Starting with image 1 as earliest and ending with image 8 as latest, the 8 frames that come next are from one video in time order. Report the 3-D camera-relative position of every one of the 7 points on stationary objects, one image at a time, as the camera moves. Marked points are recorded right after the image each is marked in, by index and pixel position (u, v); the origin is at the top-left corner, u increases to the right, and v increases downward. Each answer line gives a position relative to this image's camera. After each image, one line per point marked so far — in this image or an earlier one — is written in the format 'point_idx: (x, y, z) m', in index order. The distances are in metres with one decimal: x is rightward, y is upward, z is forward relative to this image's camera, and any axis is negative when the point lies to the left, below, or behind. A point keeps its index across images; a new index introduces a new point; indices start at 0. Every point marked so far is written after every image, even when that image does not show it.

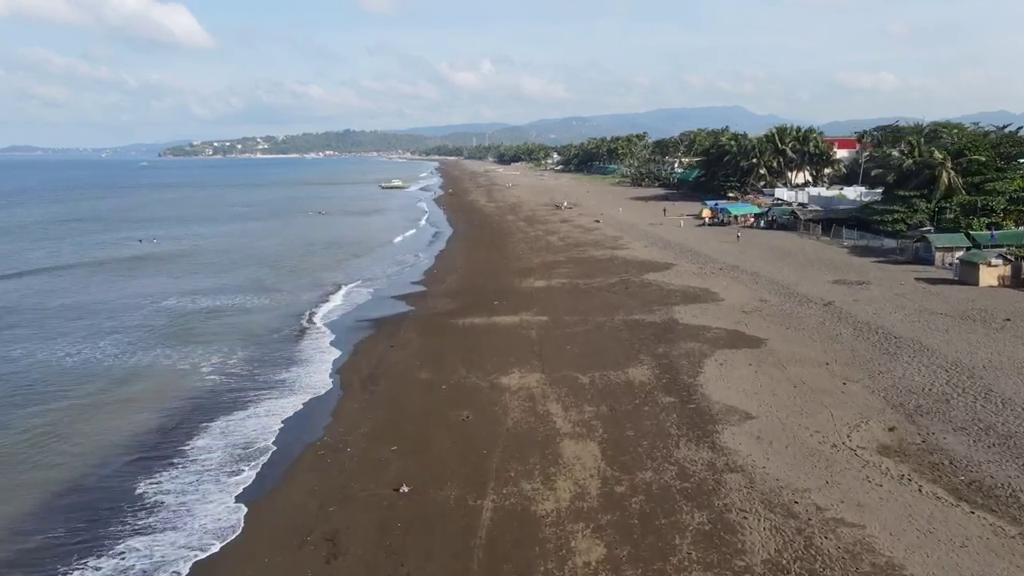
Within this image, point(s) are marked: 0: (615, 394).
0: (+2.6, -2.6, +16.6) m
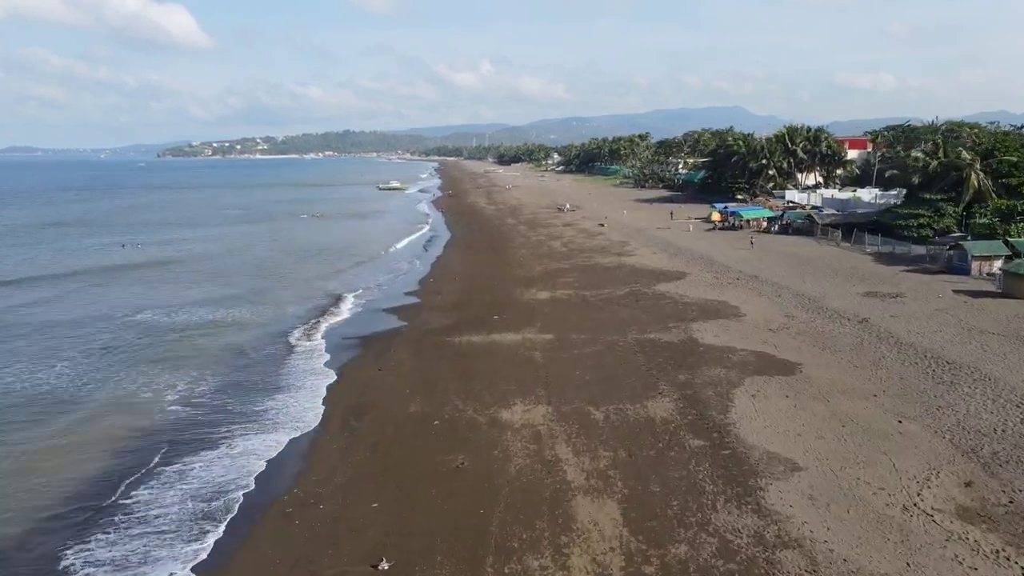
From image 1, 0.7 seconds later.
0: (+2.6, -3.1, +14.3) m
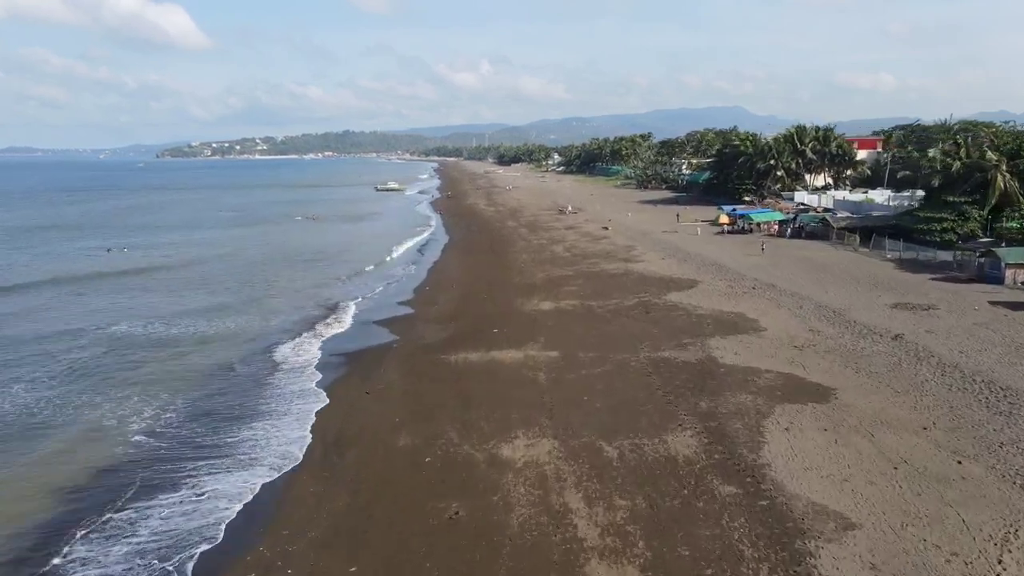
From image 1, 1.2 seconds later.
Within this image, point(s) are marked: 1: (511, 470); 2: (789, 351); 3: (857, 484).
0: (+2.7, -3.5, +12.5) m
1: (0.0, -3.6, +13.3) m
2: (+8.0, -1.8, +19.3) m
3: (+6.0, -3.4, +11.8) m
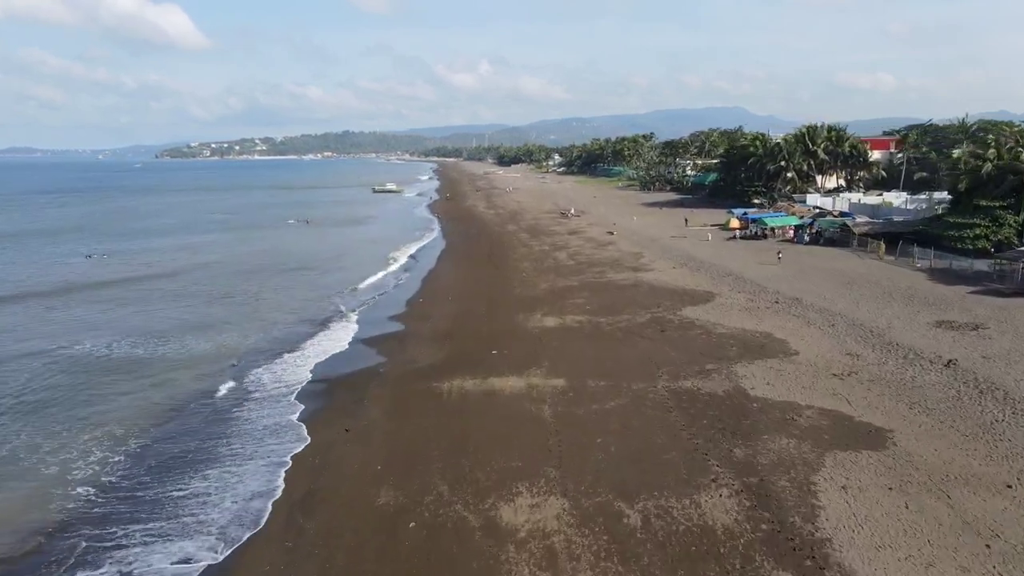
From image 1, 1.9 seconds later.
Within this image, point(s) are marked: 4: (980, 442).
0: (+2.7, -4.0, +10.1) m
1: (0.0, -4.1, +10.9) m
2: (+8.0, -2.4, +17.0) m
3: (+6.1, -4.0, +9.4) m
4: (+9.2, -3.1, +13.2) m
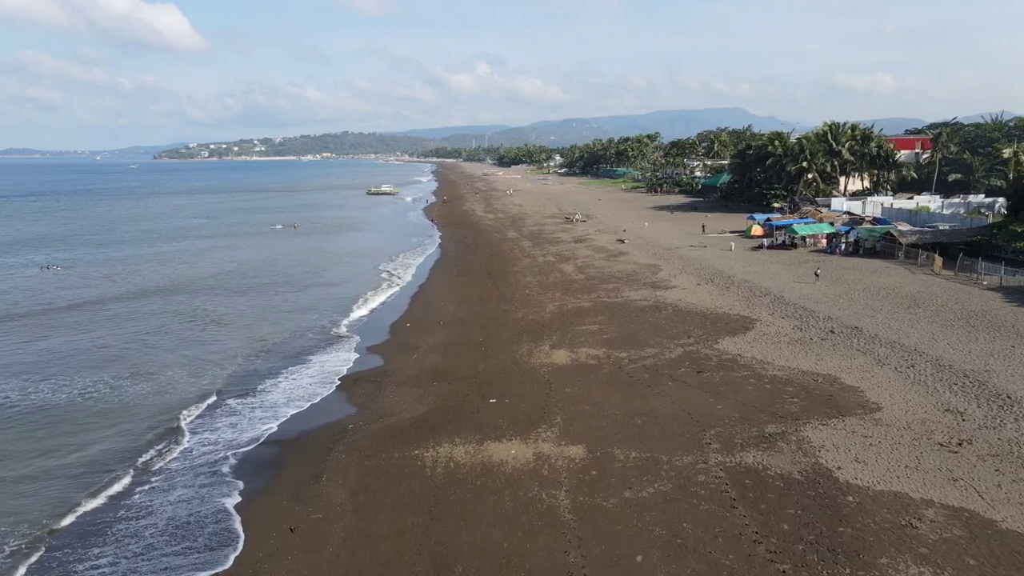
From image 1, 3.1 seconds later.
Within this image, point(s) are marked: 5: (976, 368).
0: (+2.8, -4.9, +5.9) m
1: (+0.1, -4.9, +6.7) m
2: (+8.1, -3.2, +12.8) m
3: (+6.1, -4.8, +5.2) m
4: (+9.3, -3.9, +9.0) m
5: (+11.8, -2.0, +17.1) m
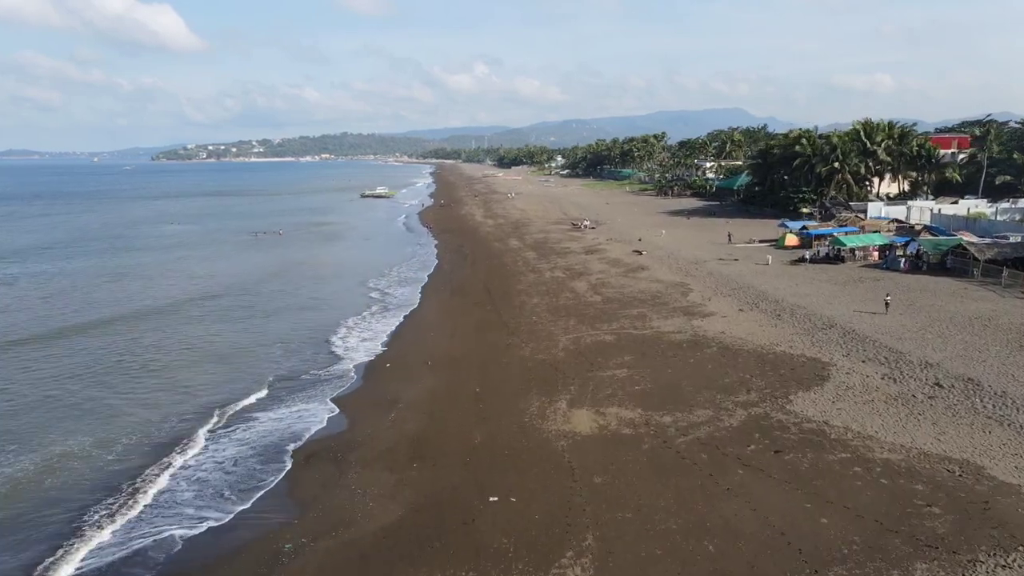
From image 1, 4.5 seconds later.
0: (+2.9, -5.8, +0.9) m
1: (+0.2, -5.9, +1.7) m
2: (+8.3, -4.1, +7.8) m
3: (+6.3, -5.7, +0.2) m
4: (+9.5, -4.8, +4.0) m
5: (+11.9, -2.9, +12.1) m
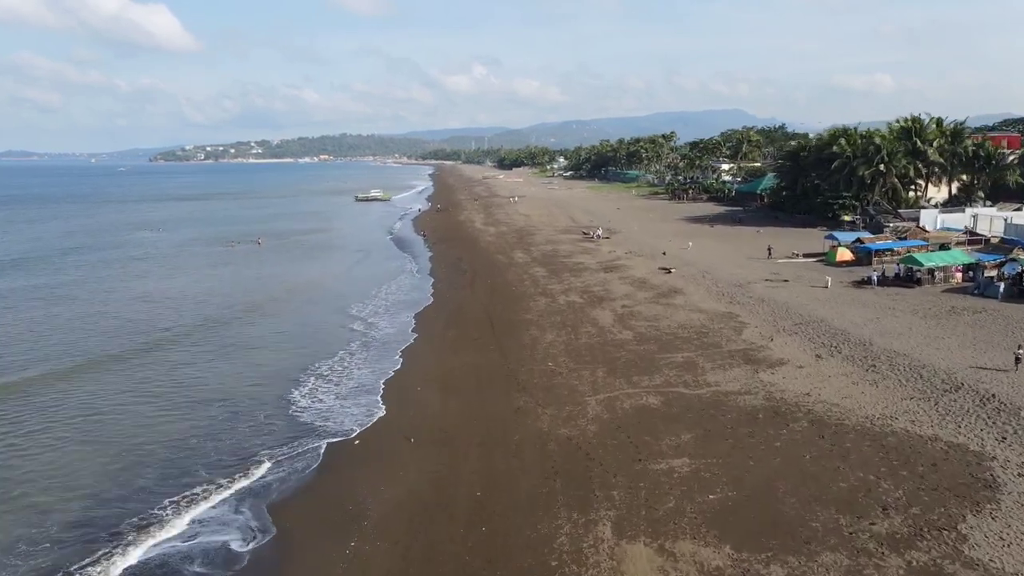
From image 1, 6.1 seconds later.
0: (+3.2, -6.9, -4.6) m
1: (+0.6, -7.0, -3.9) m
2: (+8.6, -5.2, +2.2) m
3: (+6.6, -6.8, -5.4) m
4: (+9.8, -5.9, -1.5) m
5: (+12.2, -4.0, +6.6) m
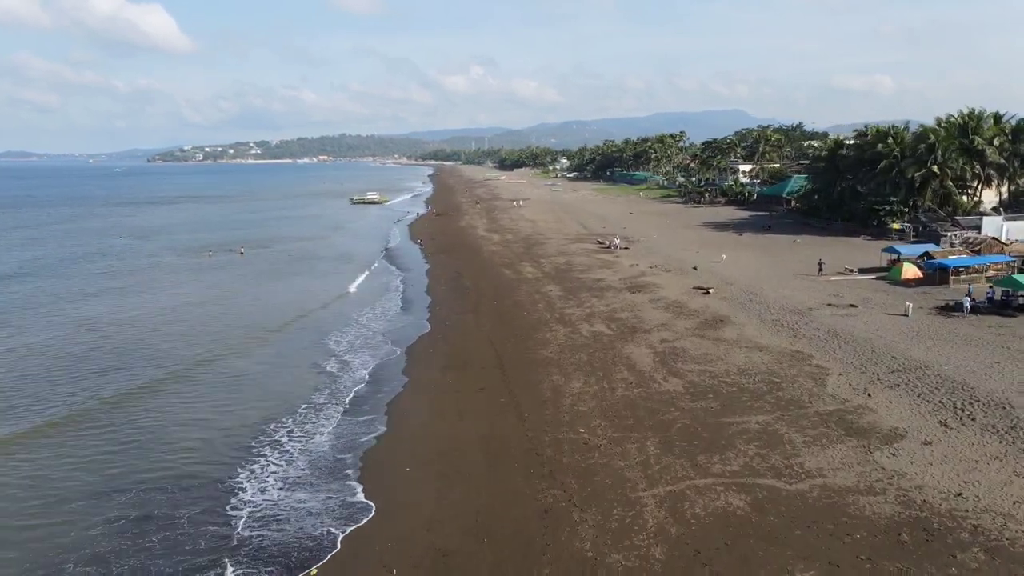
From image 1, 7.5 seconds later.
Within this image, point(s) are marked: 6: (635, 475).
0: (+3.7, -7.9, -9.5) m
1: (+1.0, -7.9, -8.7) m
2: (+9.0, -6.2, -2.6) m
3: (+7.1, -7.7, -10.2) m
4: (+10.2, -6.9, -6.4) m
5: (+12.7, -5.0, +1.7) m
6: (+2.3, -3.6, +12.8) m
